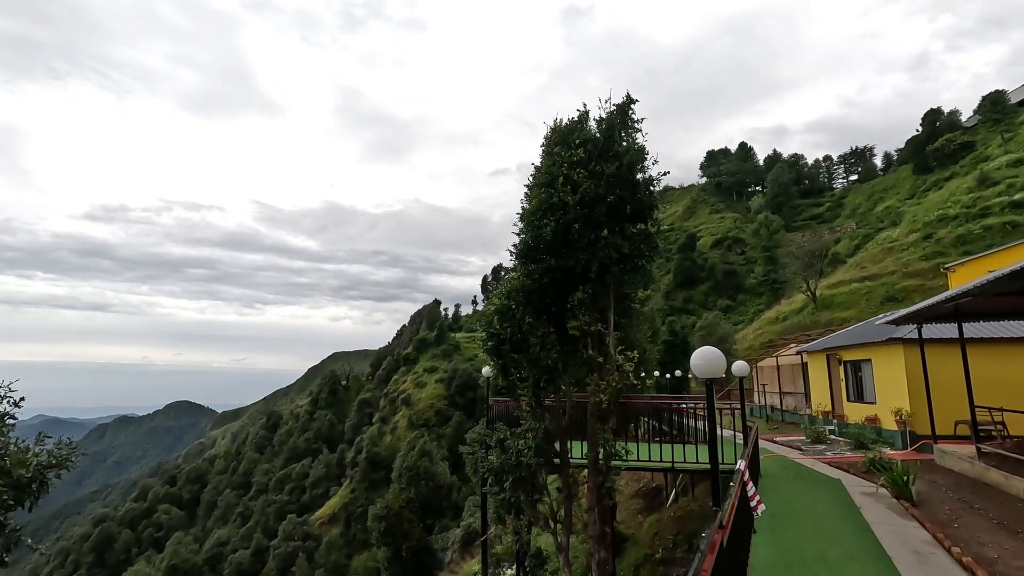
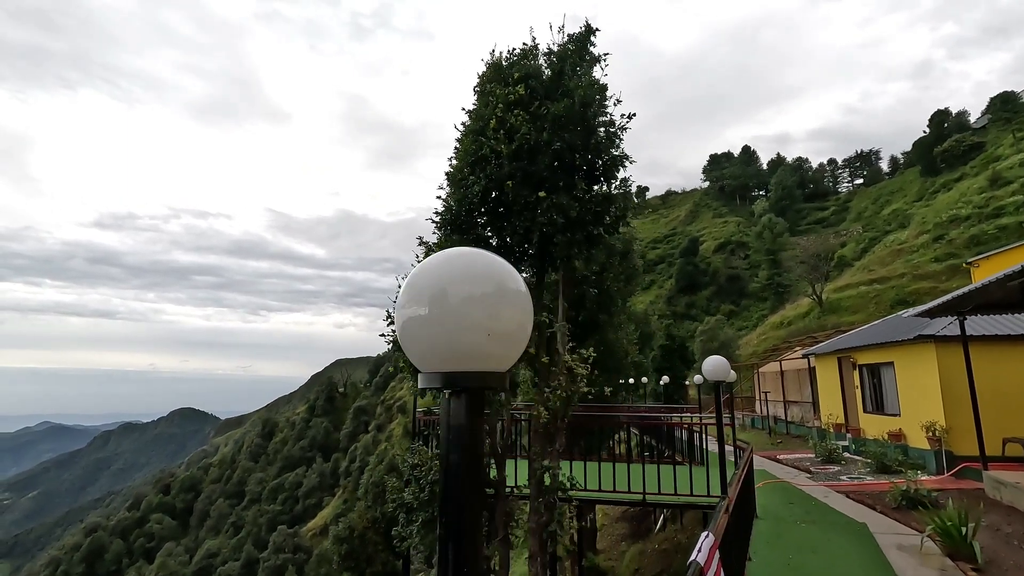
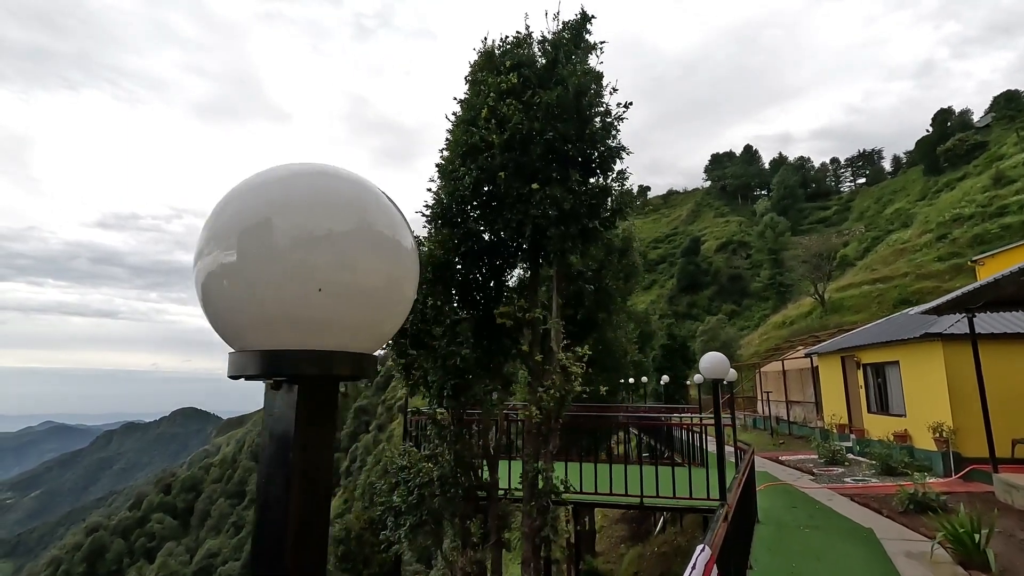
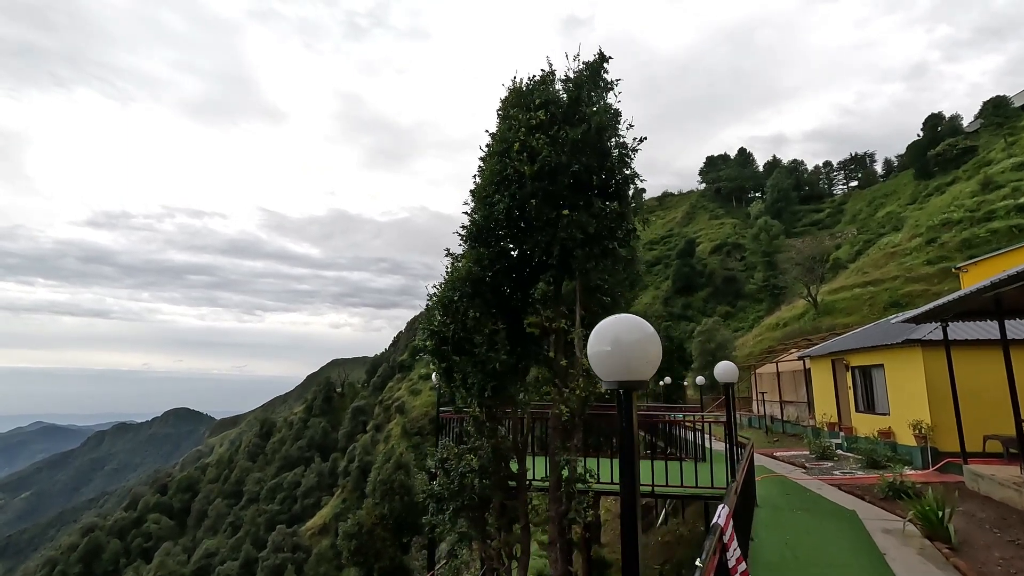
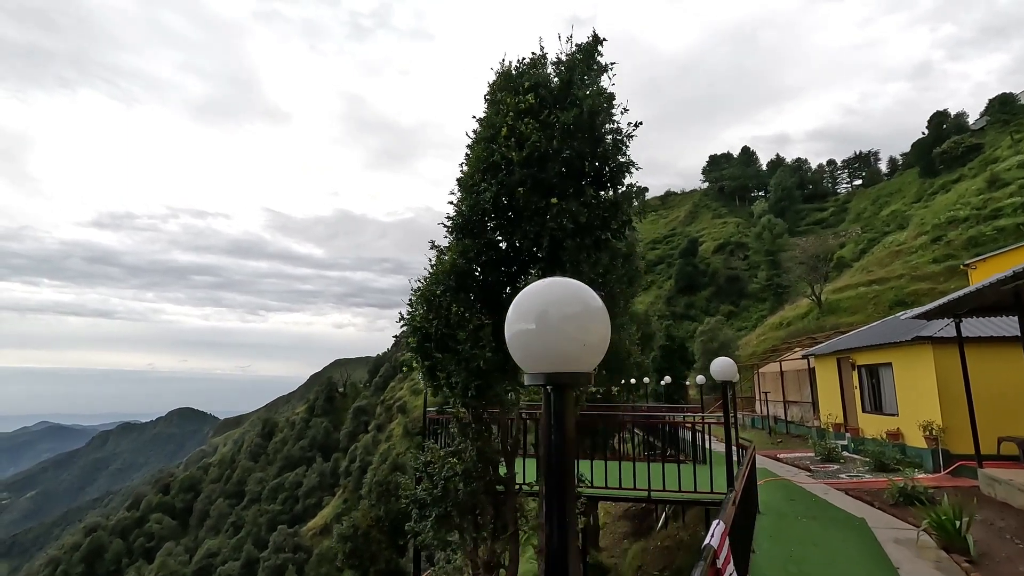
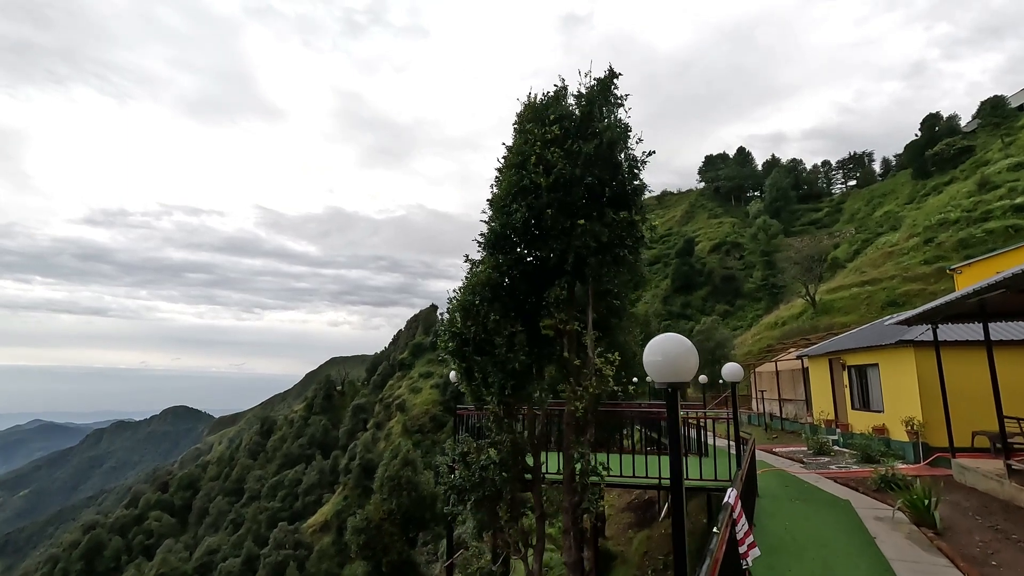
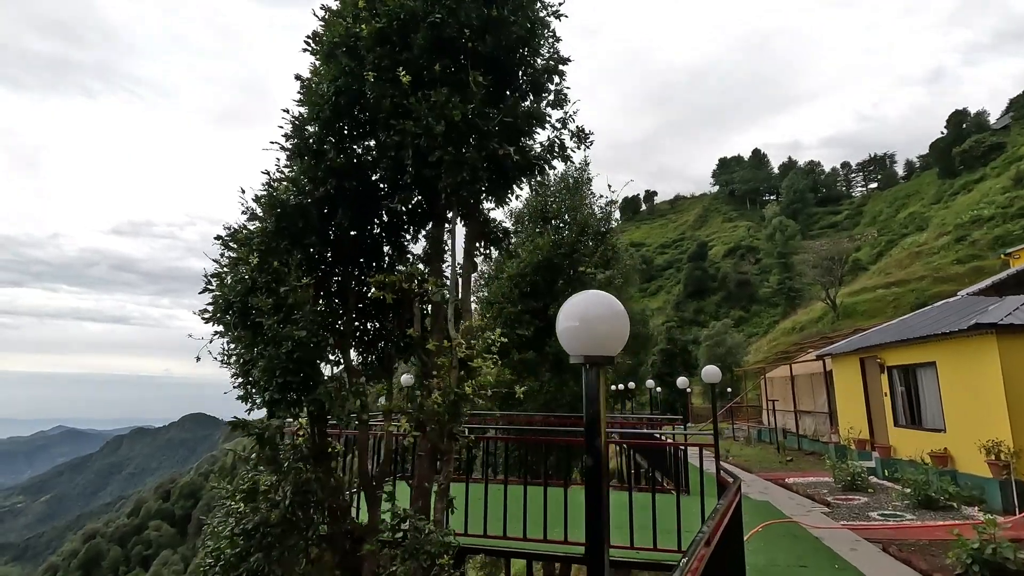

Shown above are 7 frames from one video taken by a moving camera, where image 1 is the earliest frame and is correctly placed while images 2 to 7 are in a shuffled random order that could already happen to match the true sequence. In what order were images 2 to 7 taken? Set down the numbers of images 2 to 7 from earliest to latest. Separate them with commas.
6, 4, 5, 2, 3, 7
